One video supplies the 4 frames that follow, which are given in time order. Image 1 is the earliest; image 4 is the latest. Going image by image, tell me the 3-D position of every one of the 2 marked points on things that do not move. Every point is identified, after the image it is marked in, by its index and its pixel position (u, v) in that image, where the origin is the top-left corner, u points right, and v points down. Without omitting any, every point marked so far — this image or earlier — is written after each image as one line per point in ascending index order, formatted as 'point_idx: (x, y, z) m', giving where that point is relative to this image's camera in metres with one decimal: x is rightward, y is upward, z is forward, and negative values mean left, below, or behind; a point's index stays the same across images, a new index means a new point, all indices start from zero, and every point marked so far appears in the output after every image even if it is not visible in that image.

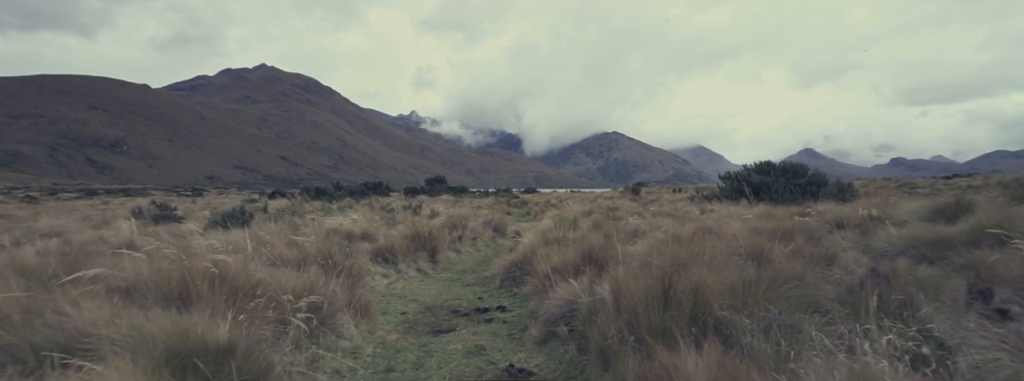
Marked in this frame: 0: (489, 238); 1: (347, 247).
0: (-0.7, -1.5, +15.7) m
1: (-3.3, -1.2, +10.0) m
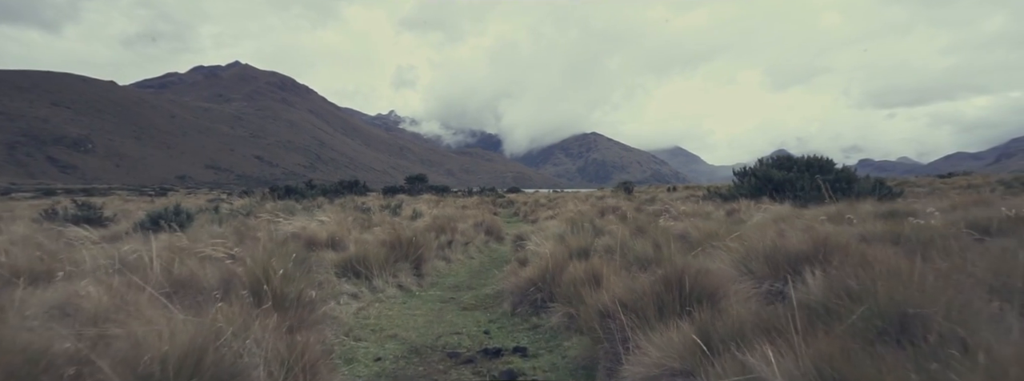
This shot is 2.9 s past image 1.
0: (-0.8, -1.4, +13.3) m
1: (-3.2, -1.1, +7.6) m
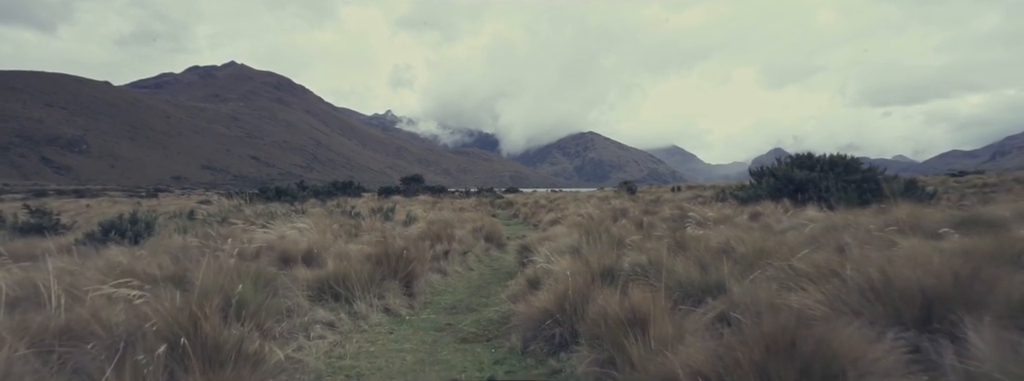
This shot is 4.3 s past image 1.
0: (-0.7, -1.5, +12.1) m
1: (-3.1, -1.2, +6.3) m
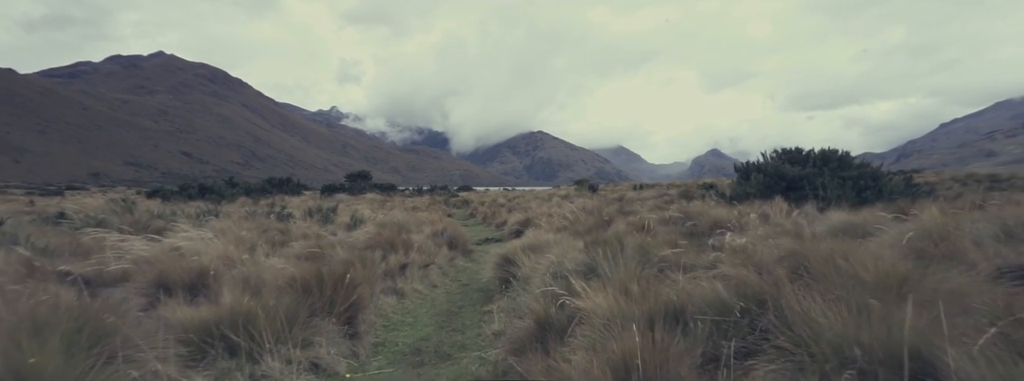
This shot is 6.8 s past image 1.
0: (-1.3, -1.4, +9.7) m
1: (-3.0, -1.1, +3.7) m
